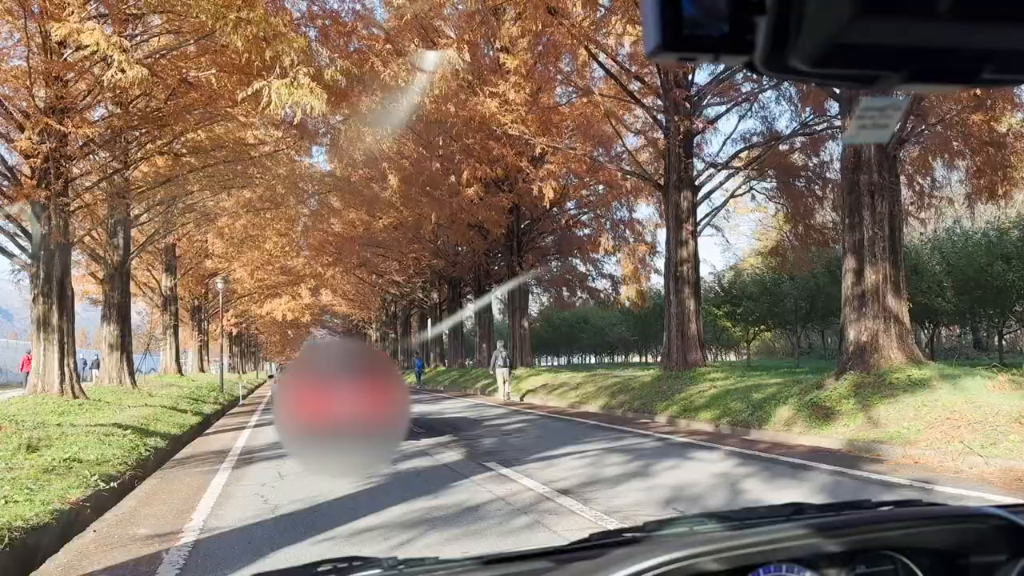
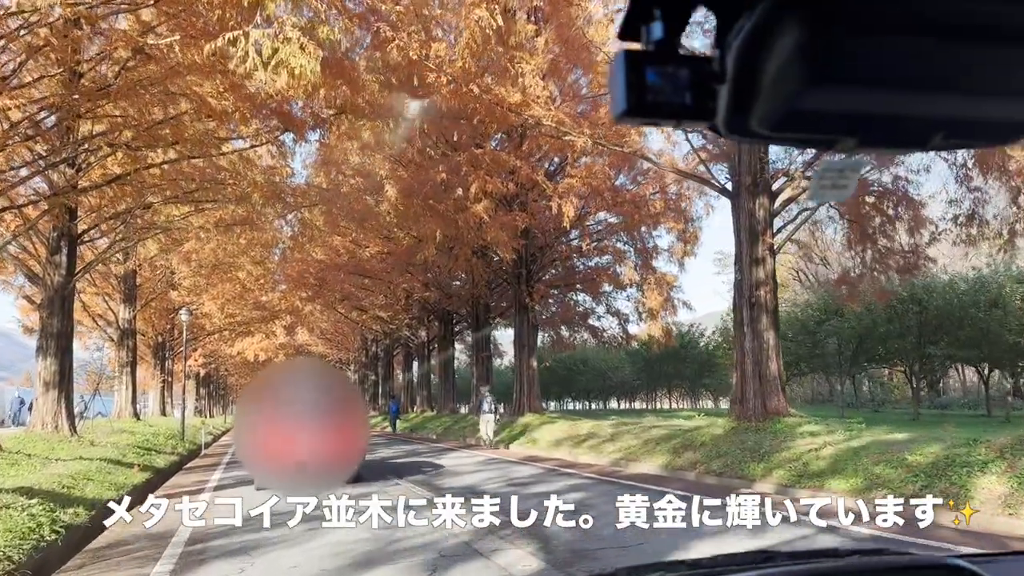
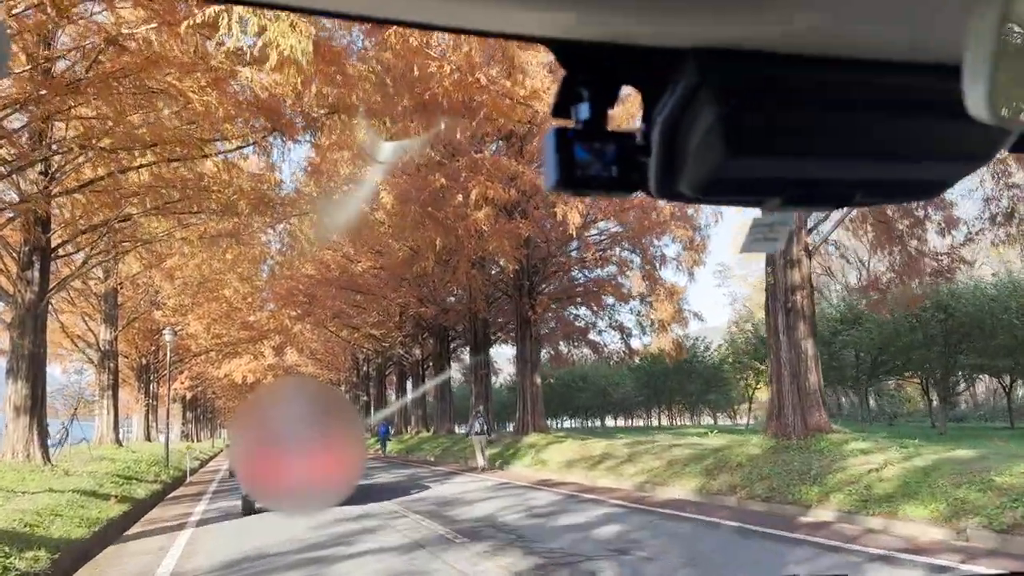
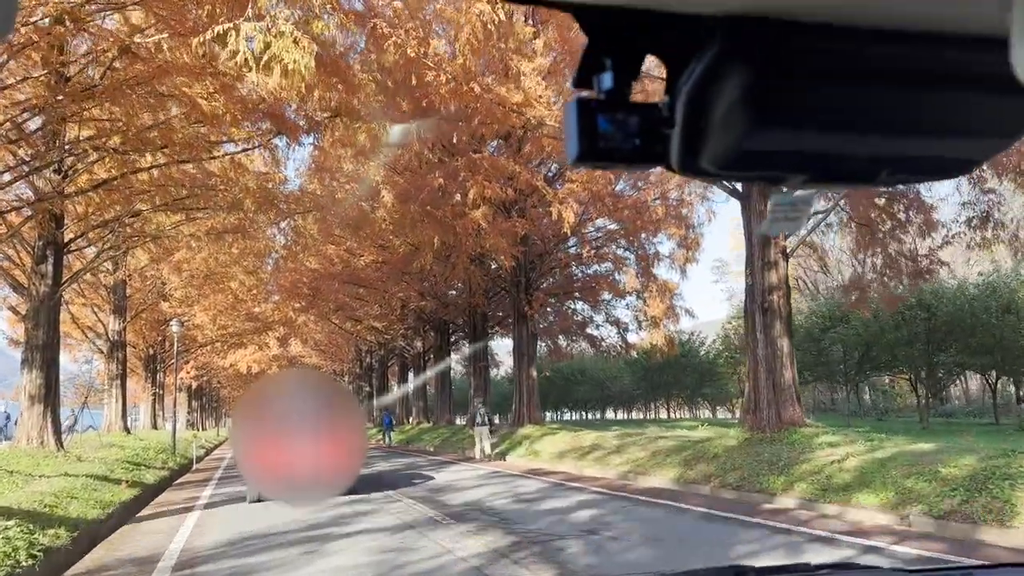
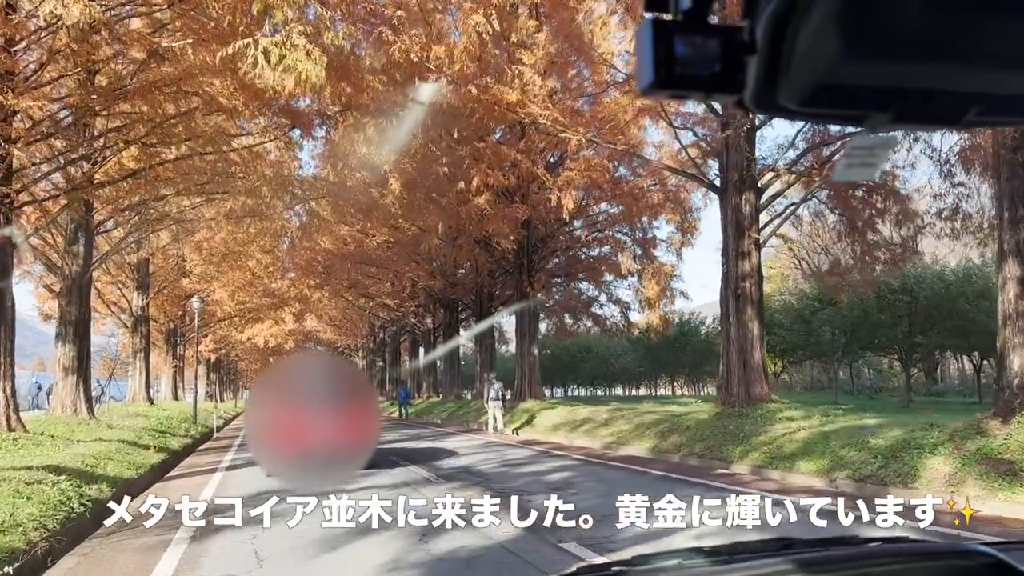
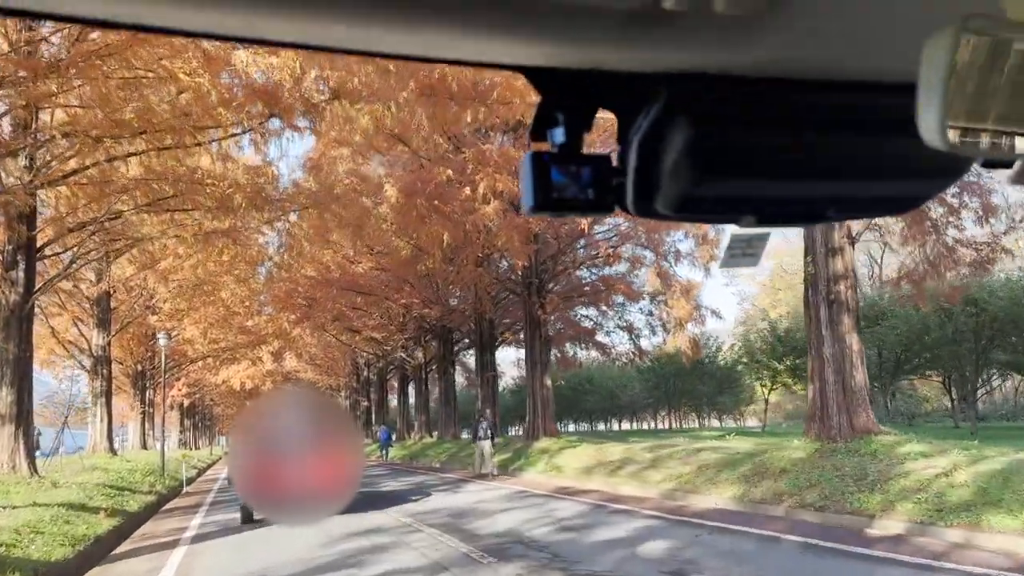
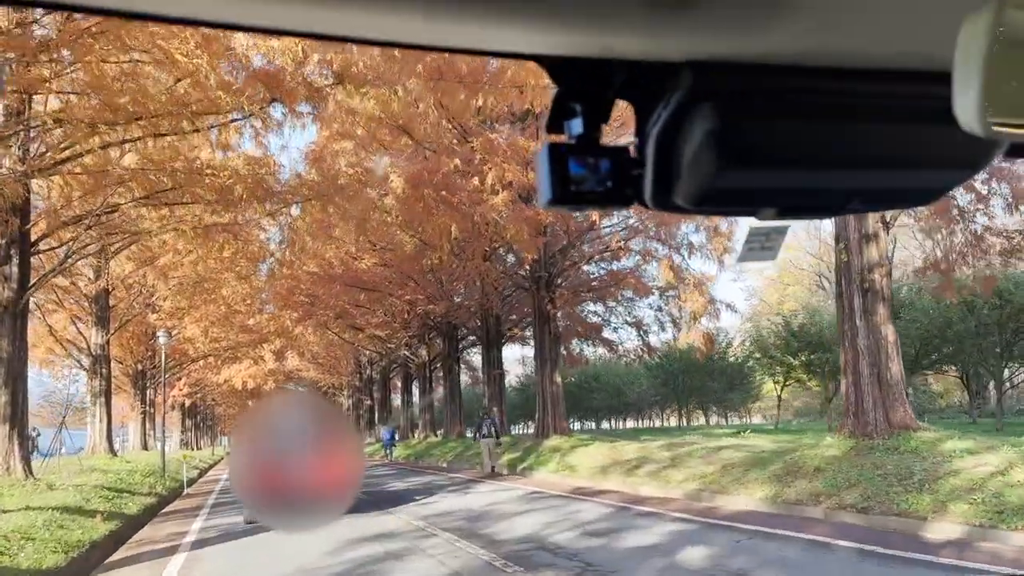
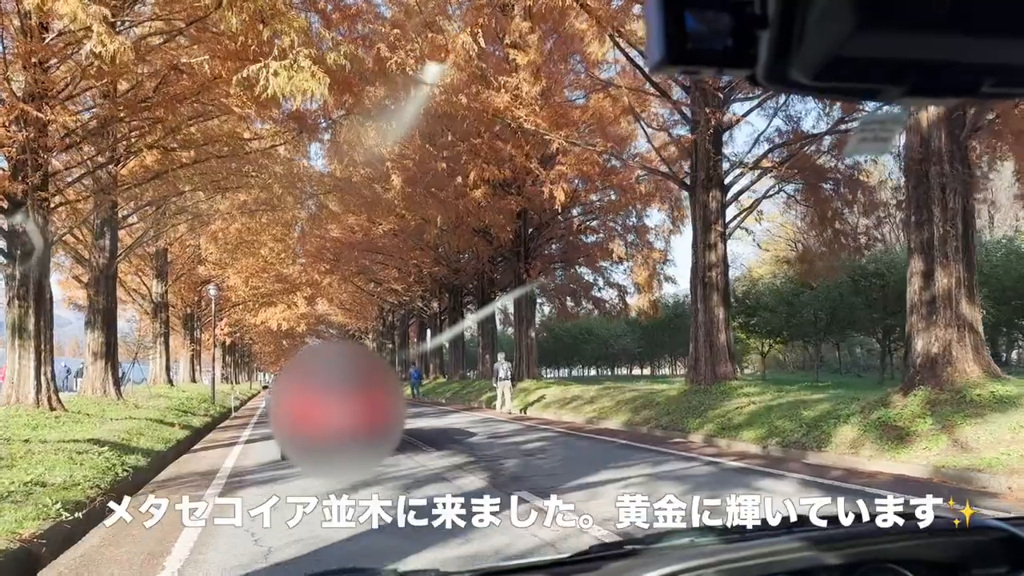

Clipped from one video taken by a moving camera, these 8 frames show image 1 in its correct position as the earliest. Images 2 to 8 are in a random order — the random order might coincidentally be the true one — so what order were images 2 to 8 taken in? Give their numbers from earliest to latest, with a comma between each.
8, 5, 2, 4, 3, 6, 7
